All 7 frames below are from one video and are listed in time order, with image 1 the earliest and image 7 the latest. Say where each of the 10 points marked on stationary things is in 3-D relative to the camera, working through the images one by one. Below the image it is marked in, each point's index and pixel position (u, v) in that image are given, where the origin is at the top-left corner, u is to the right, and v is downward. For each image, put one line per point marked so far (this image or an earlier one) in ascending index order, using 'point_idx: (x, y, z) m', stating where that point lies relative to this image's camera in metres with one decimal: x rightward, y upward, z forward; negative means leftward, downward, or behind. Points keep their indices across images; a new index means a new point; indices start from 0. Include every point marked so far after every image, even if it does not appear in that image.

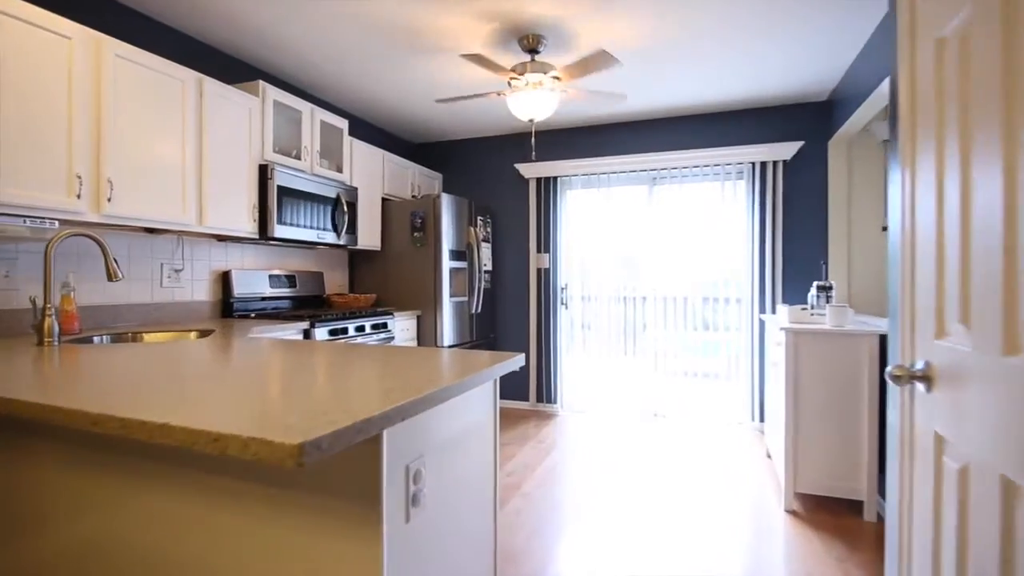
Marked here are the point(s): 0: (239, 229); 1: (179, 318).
0: (-1.5, +0.3, +2.9) m
1: (-1.8, -0.2, +2.9) m
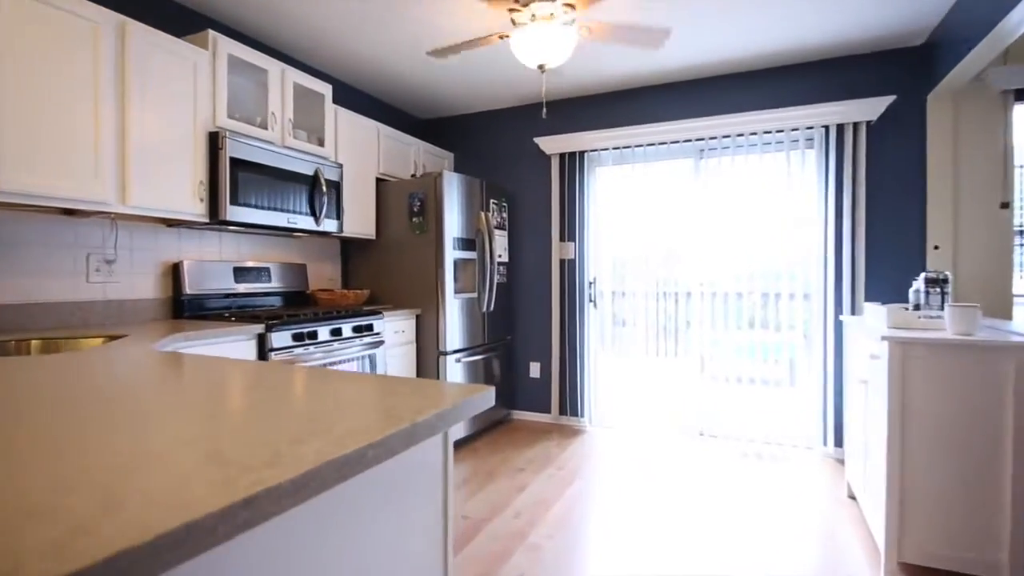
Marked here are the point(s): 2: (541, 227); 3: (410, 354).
0: (-1.5, +0.3, +2.4) m
1: (-1.8, -0.1, +2.4) m
2: (+0.2, +0.5, +4.2) m
3: (-0.7, -0.4, +3.4) m
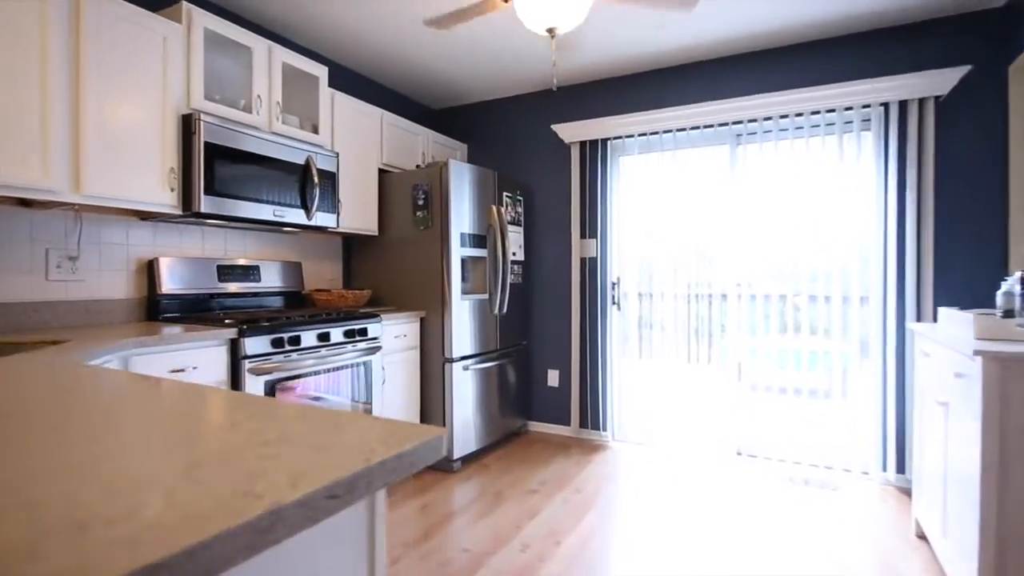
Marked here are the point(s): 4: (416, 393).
0: (-1.4, +0.3, +2.1) m
1: (-1.7, -0.1, +2.2) m
2: (+0.3, +0.5, +3.9) m
3: (-0.6, -0.4, +3.1) m
4: (-0.6, -0.6, +3.2) m
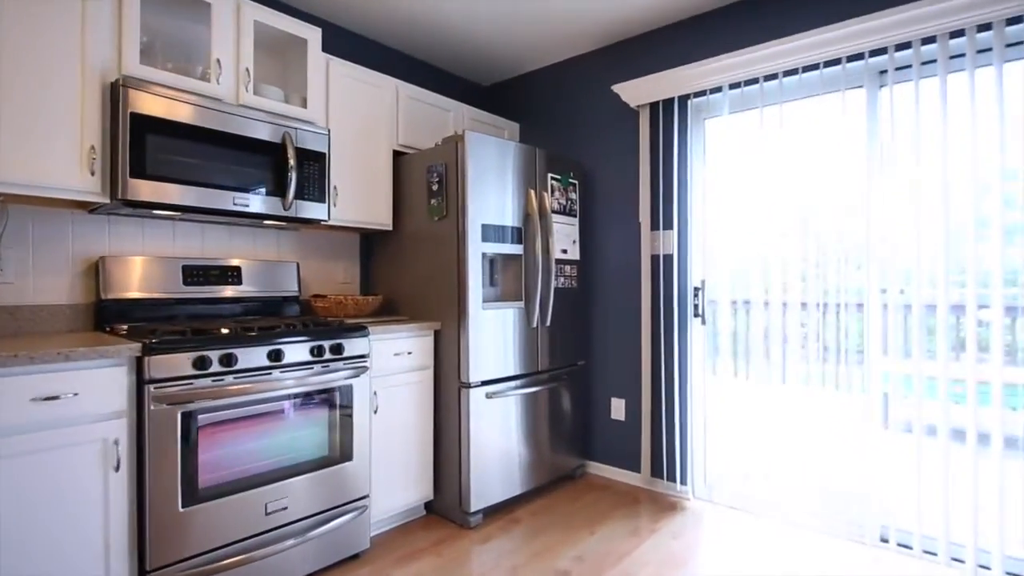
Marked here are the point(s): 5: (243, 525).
0: (-1.5, +0.3, +1.7) m
1: (-1.8, -0.2, +1.9) m
2: (+0.7, +0.4, +3.0) m
3: (-0.4, -0.5, +2.5) m
4: (-0.4, -0.6, +2.5) m
5: (-1.0, -0.8, +1.9) m
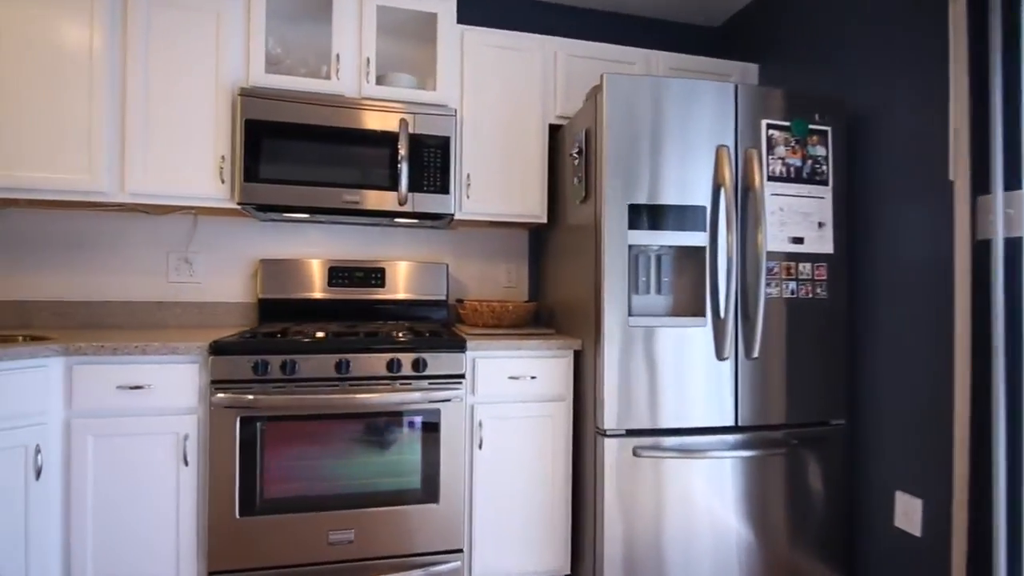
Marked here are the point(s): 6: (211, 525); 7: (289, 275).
0: (-1.1, +0.3, +1.9) m
1: (-1.3, -0.1, +2.2) m
2: (+1.4, +0.4, +1.7) m
3: (+0.2, -0.5, +1.9) m
4: (+0.2, -0.7, +1.9) m
5: (-0.7, -0.8, +1.7) m
6: (-0.9, -0.7, +1.6) m
7: (-0.9, +0.1, +2.2) m
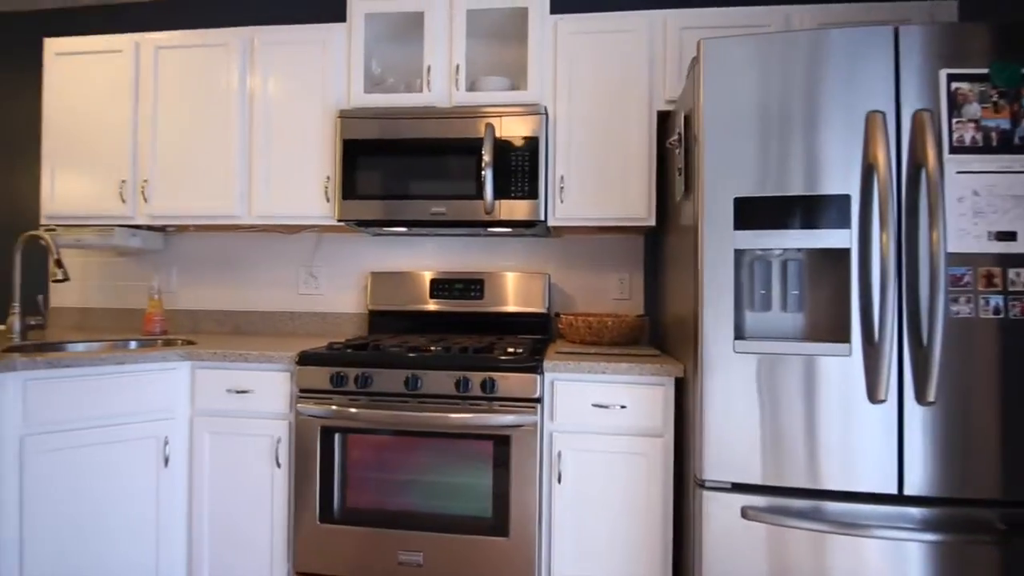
0: (-0.8, +0.3, +2.1) m
1: (-0.9, -0.2, +2.4) m
2: (+1.5, +0.4, +1.0) m
3: (+0.4, -0.5, +1.6) m
4: (+0.5, -0.7, +1.6) m
5: (-0.4, -0.9, +1.7) m
6: (-0.7, -0.8, +1.7) m
7: (-0.5, 0.0, +2.3) m
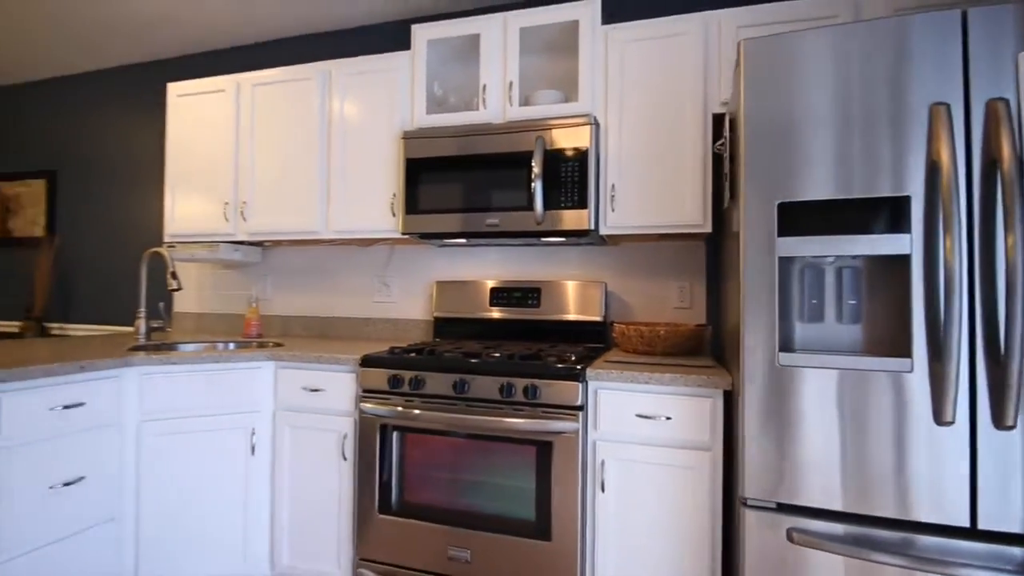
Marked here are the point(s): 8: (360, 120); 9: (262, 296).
0: (-0.6, +0.3, +2.3) m
1: (-0.6, -0.2, +2.6) m
2: (+1.5, +0.3, +0.8) m
3: (+0.6, -0.5, +1.6) m
4: (+0.6, -0.7, +1.6) m
5: (-0.3, -0.9, +1.8) m
6: (-0.5, -0.8, +1.9) m
7: (-0.2, 0.0, +2.4) m
8: (-0.6, +0.7, +2.3) m
9: (-1.3, 0.0, +2.7) m
